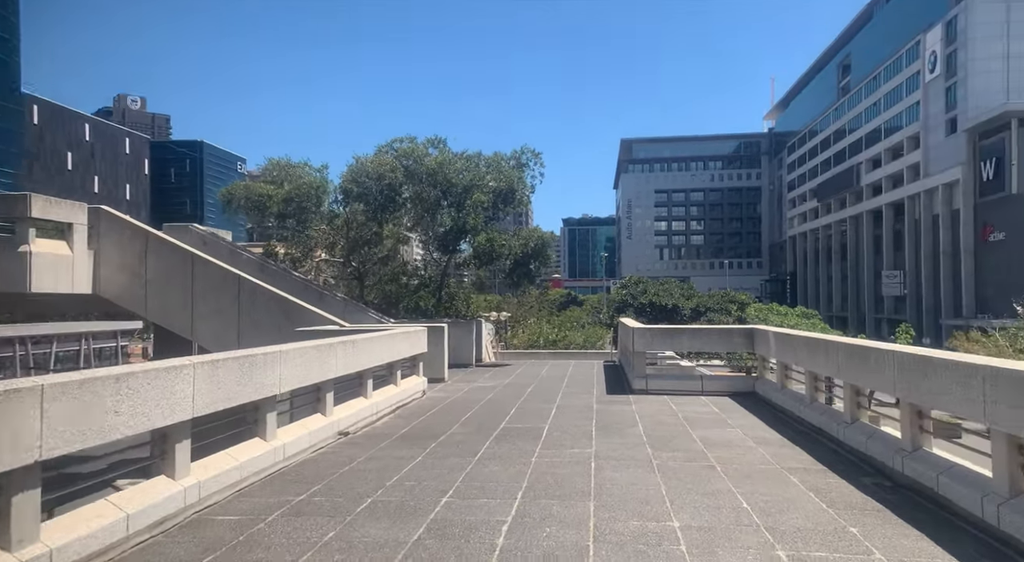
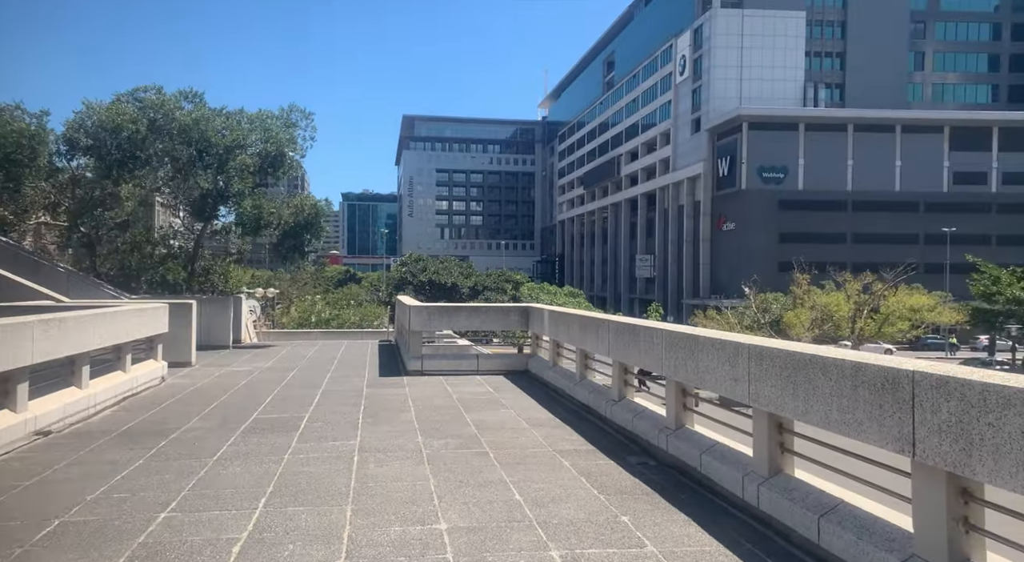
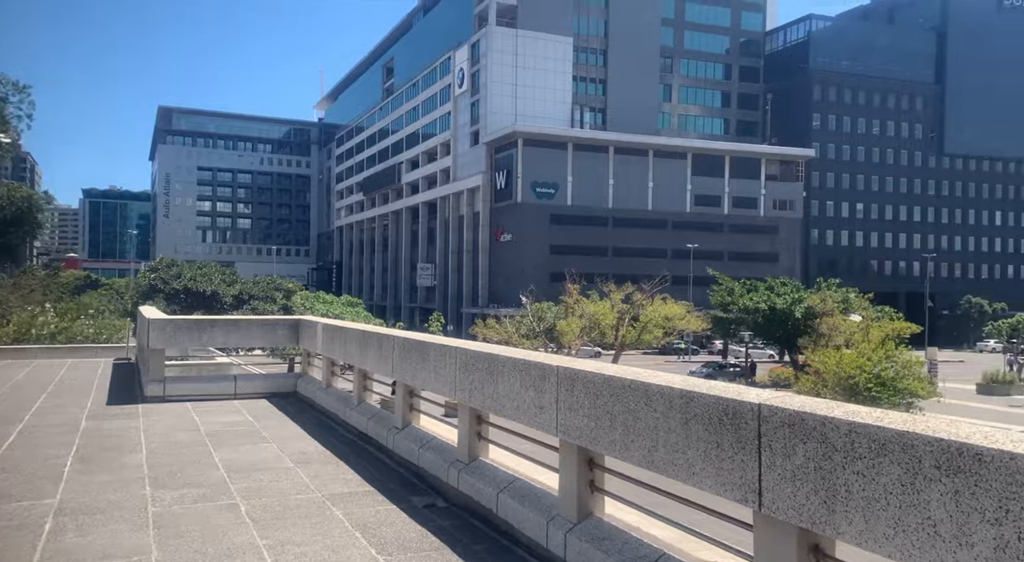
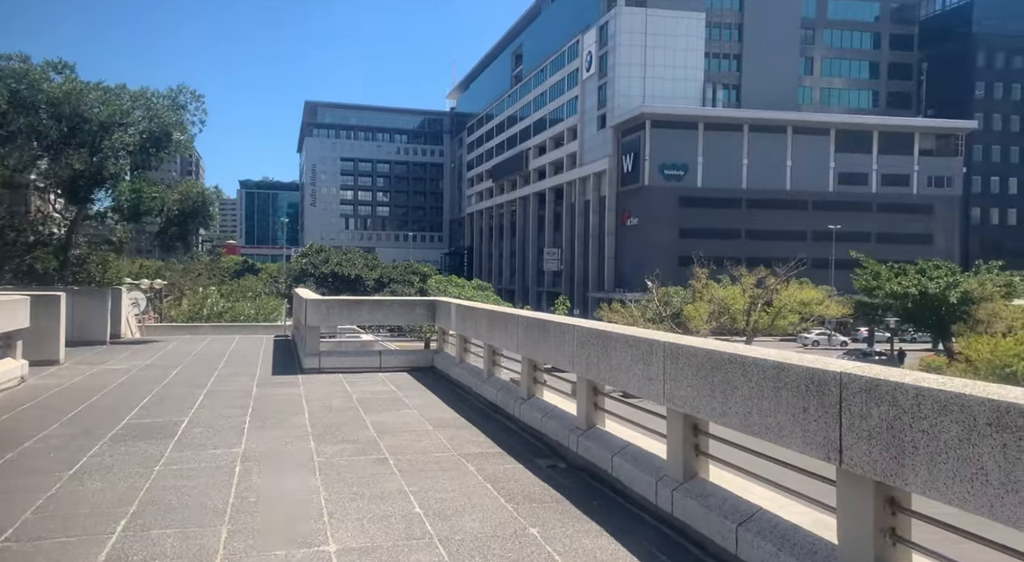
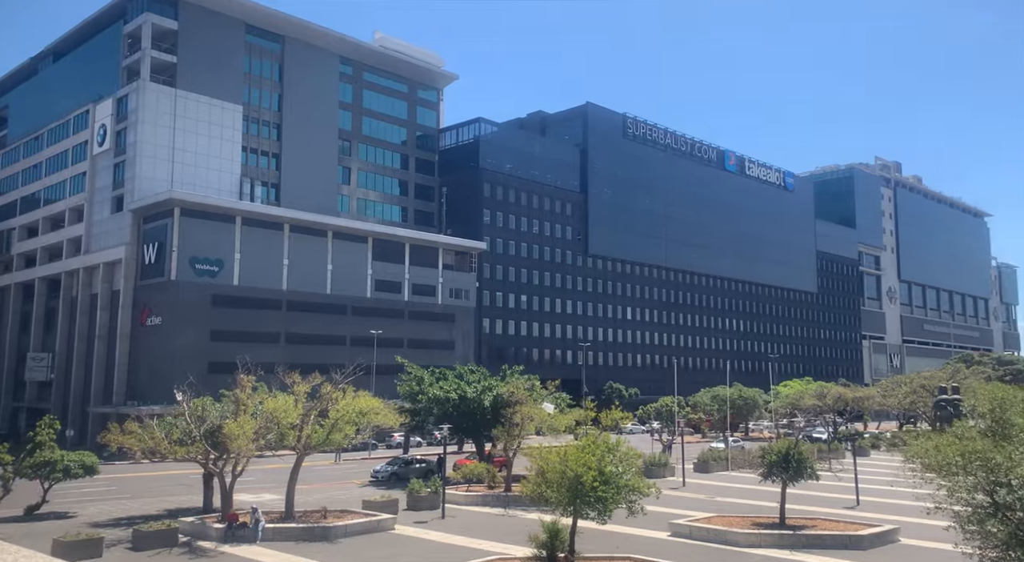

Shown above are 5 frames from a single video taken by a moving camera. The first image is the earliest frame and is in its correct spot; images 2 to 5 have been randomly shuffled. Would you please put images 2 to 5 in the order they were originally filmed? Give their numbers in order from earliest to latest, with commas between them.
2, 4, 3, 5
